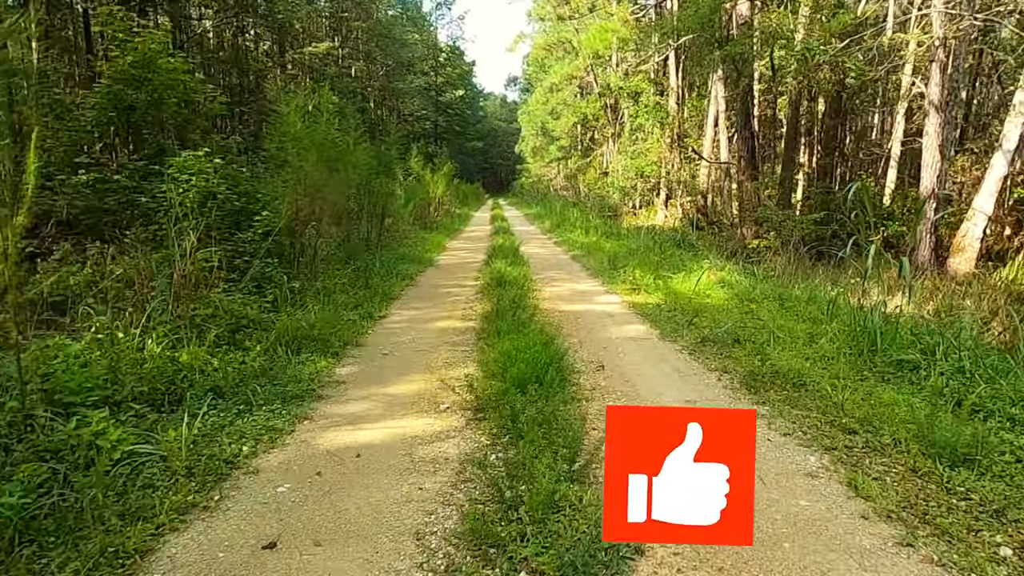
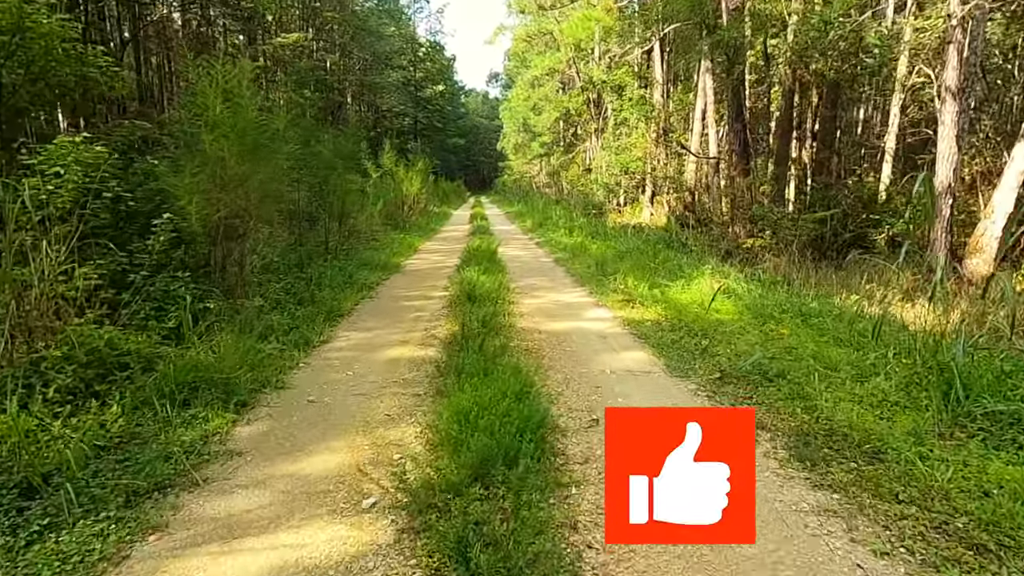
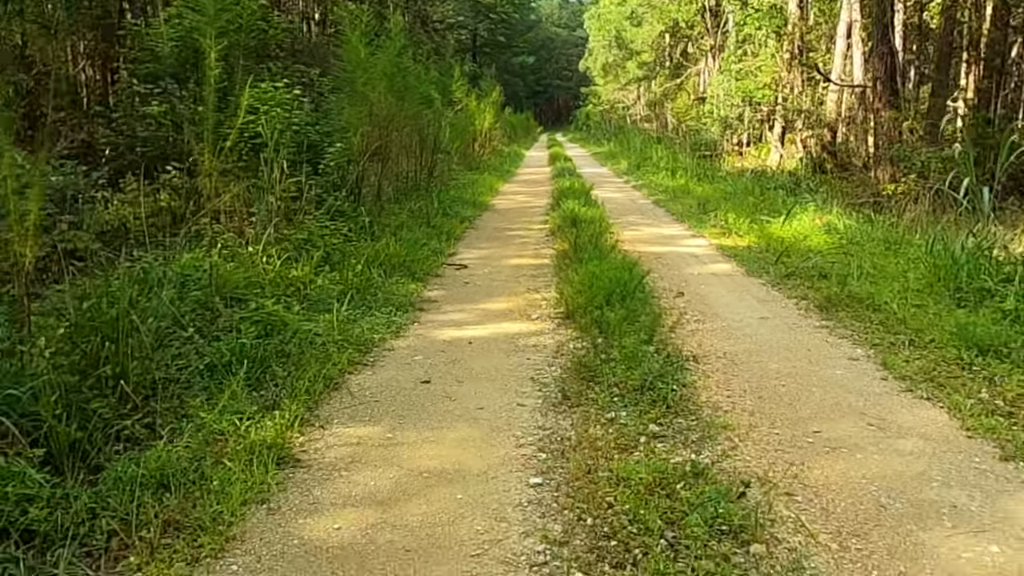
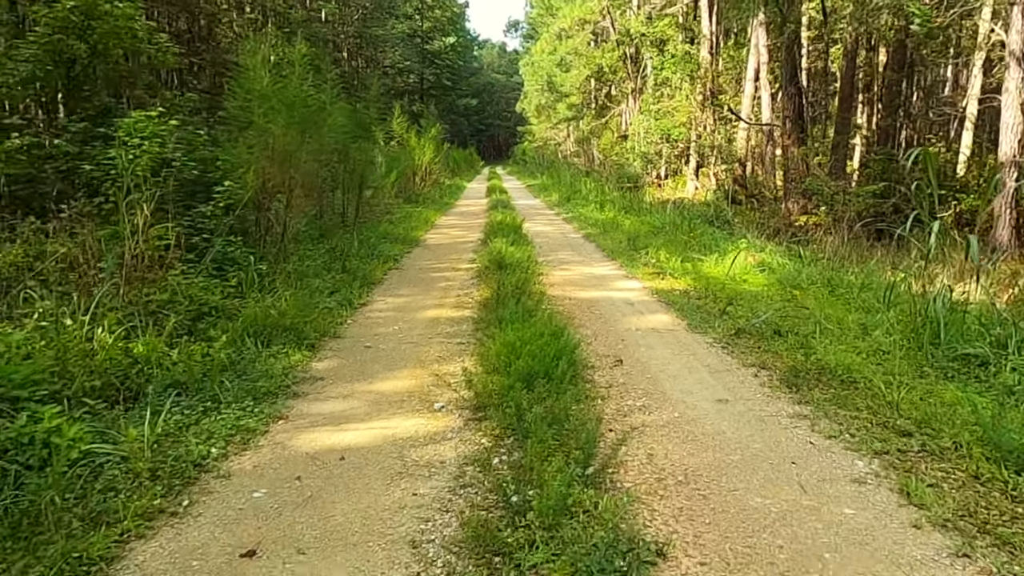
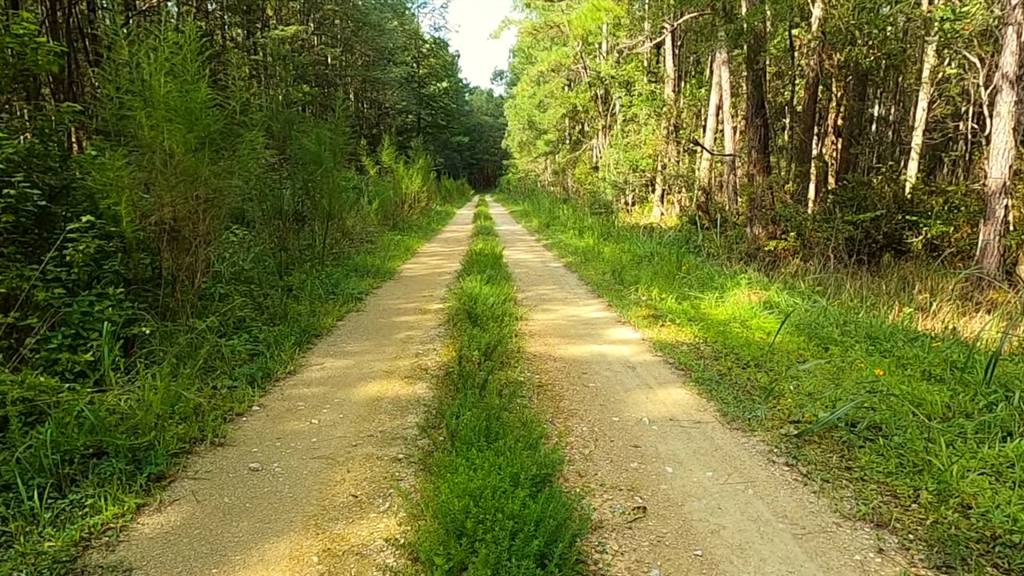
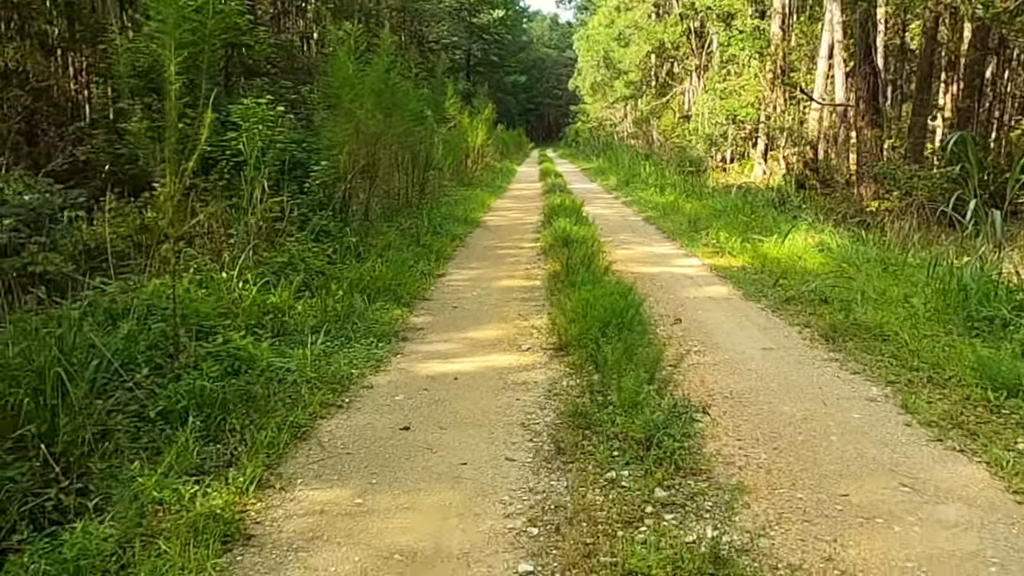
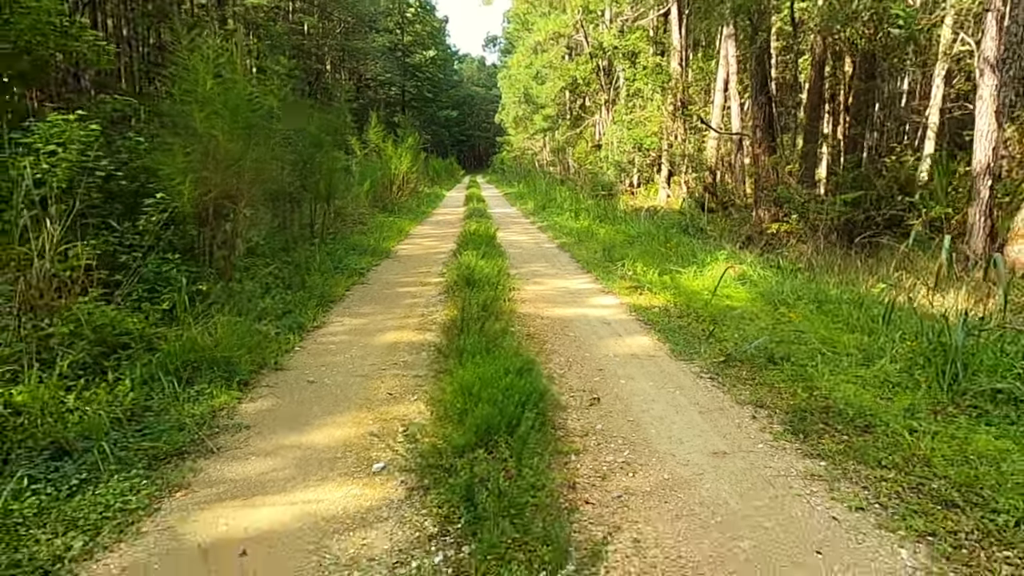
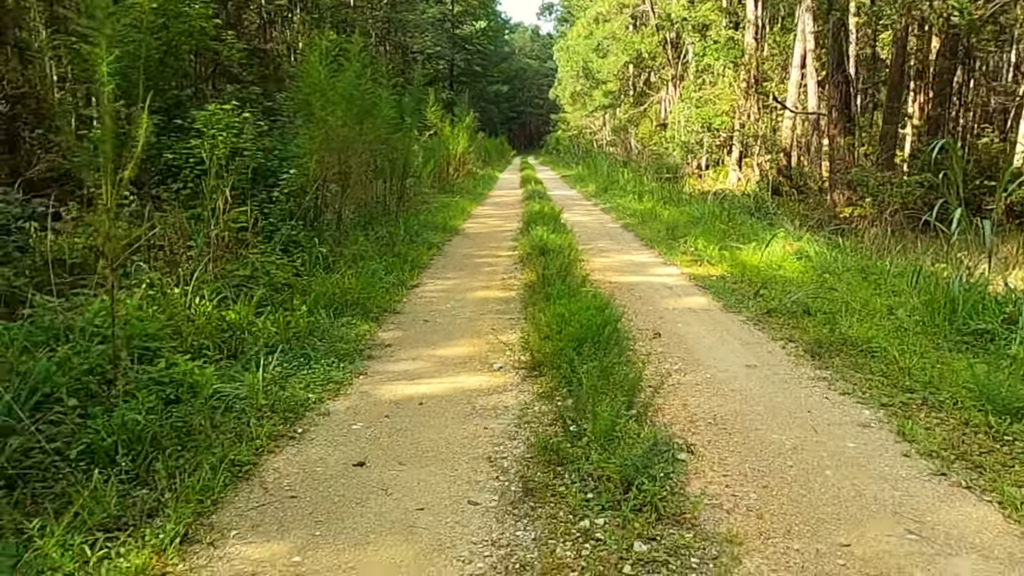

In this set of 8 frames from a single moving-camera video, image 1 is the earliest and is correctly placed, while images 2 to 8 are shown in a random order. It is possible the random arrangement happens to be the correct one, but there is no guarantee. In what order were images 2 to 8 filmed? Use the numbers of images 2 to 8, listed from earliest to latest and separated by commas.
2, 5, 7, 4, 8, 6, 3
